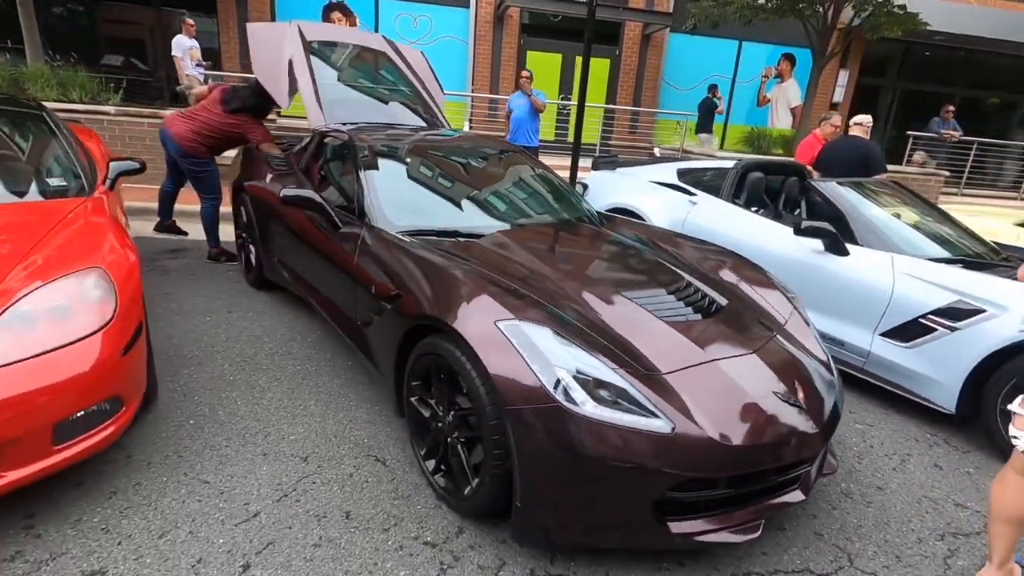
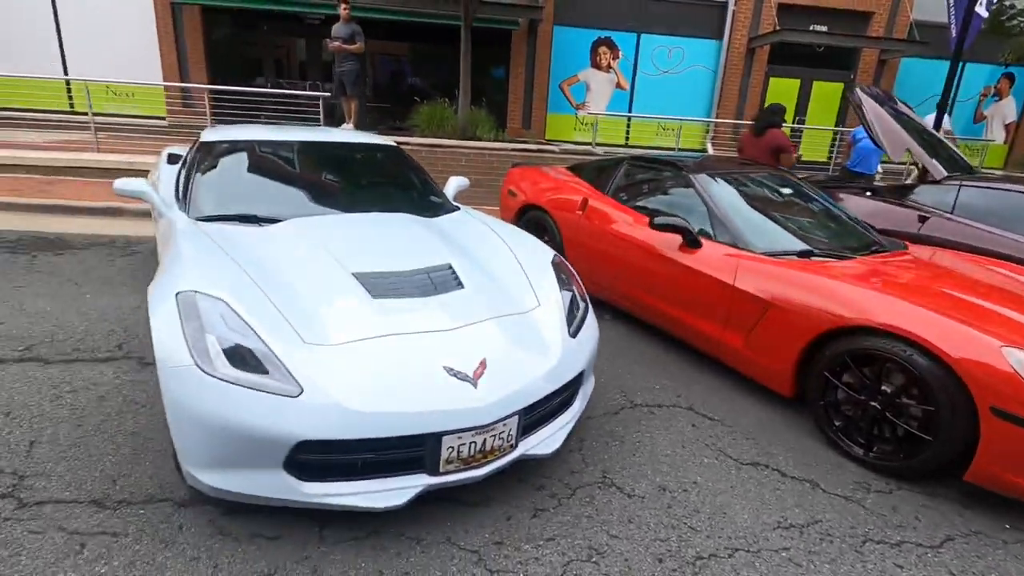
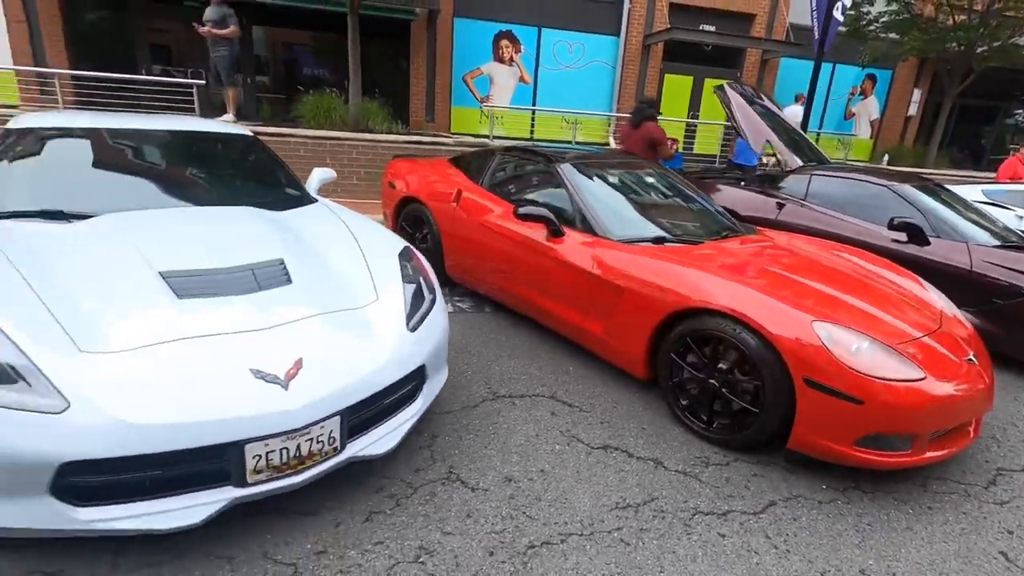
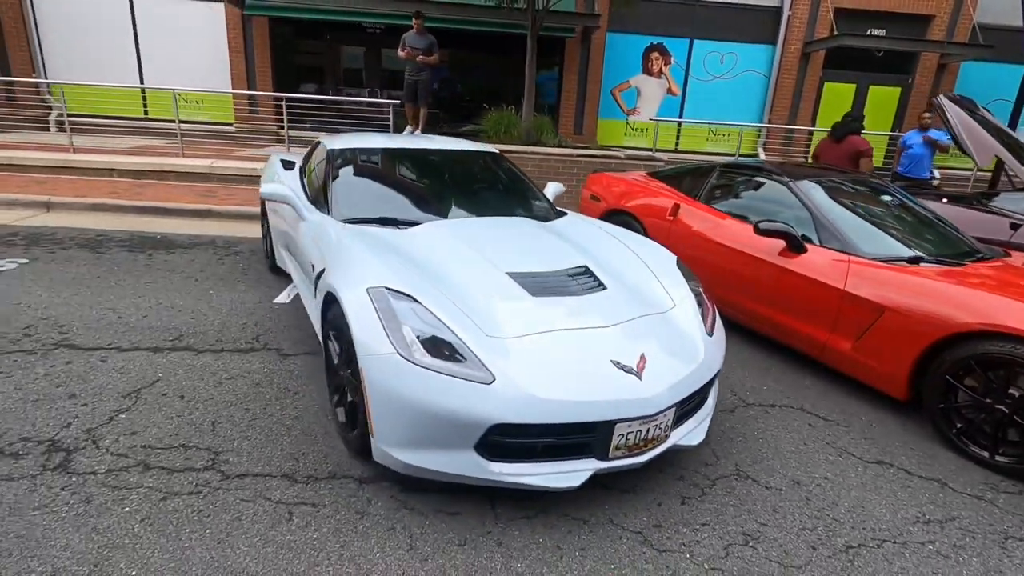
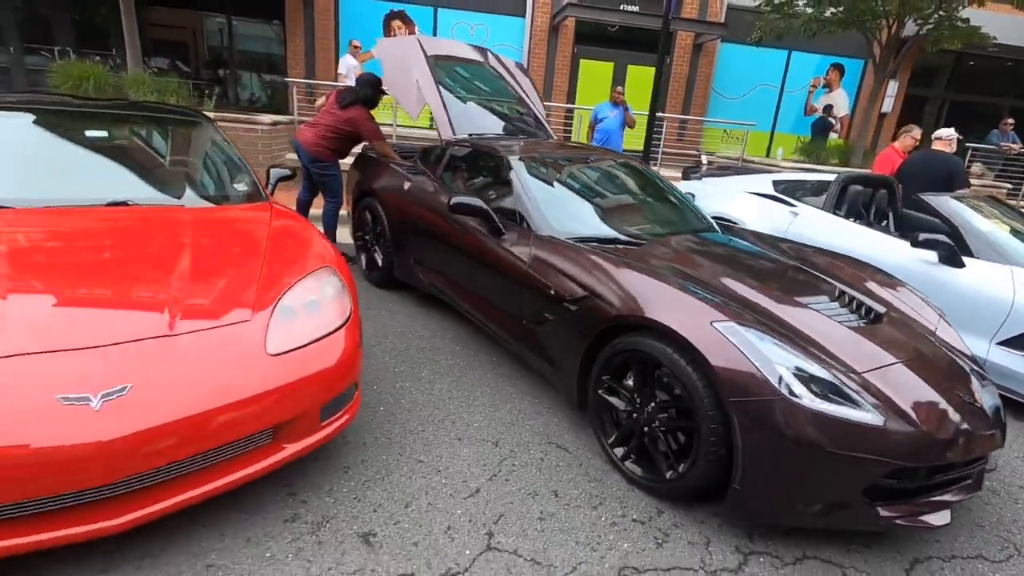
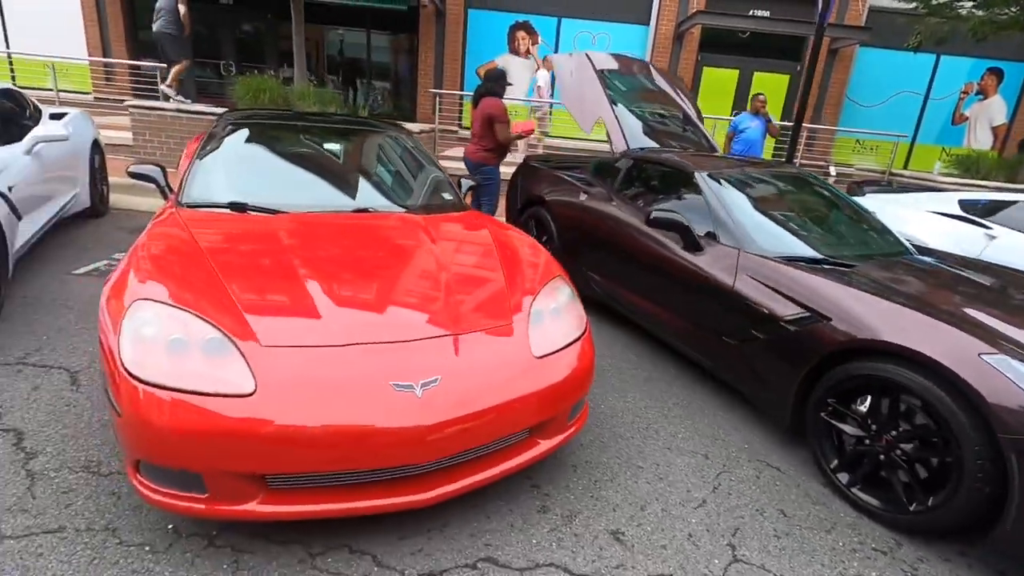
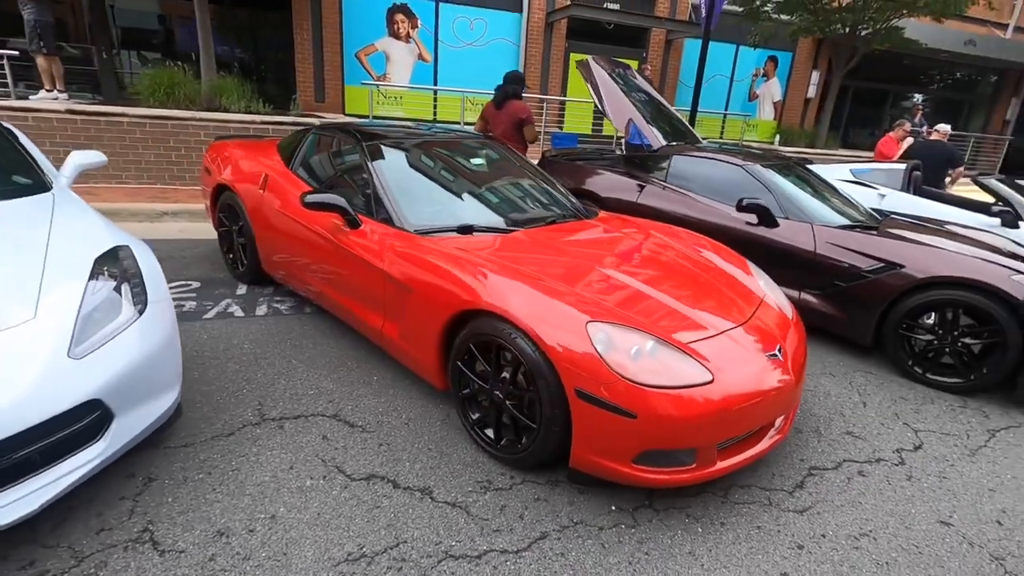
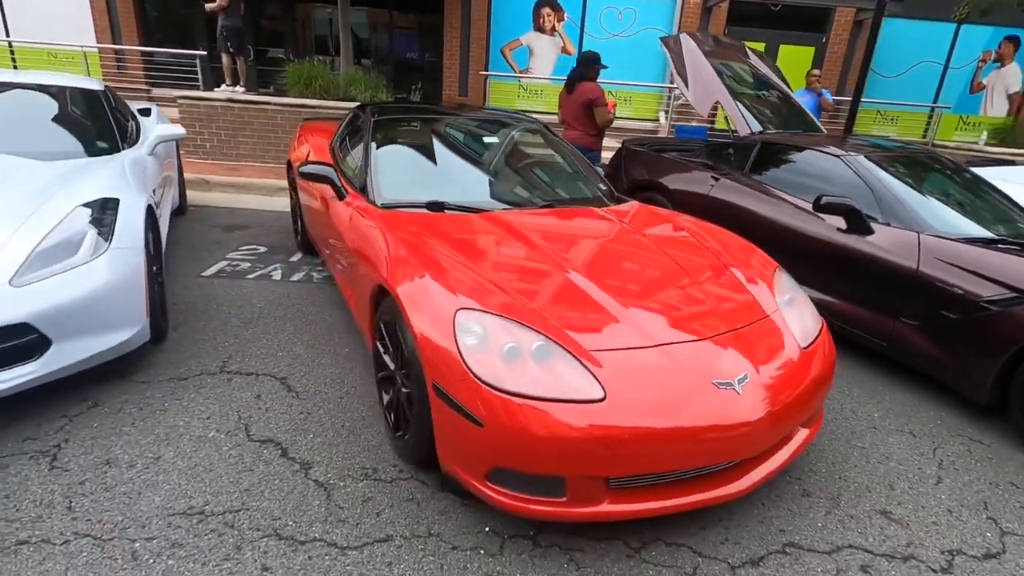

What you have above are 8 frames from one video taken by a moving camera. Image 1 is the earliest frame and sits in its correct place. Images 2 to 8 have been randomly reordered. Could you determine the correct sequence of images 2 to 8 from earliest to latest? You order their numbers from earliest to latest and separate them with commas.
5, 6, 8, 7, 3, 2, 4
